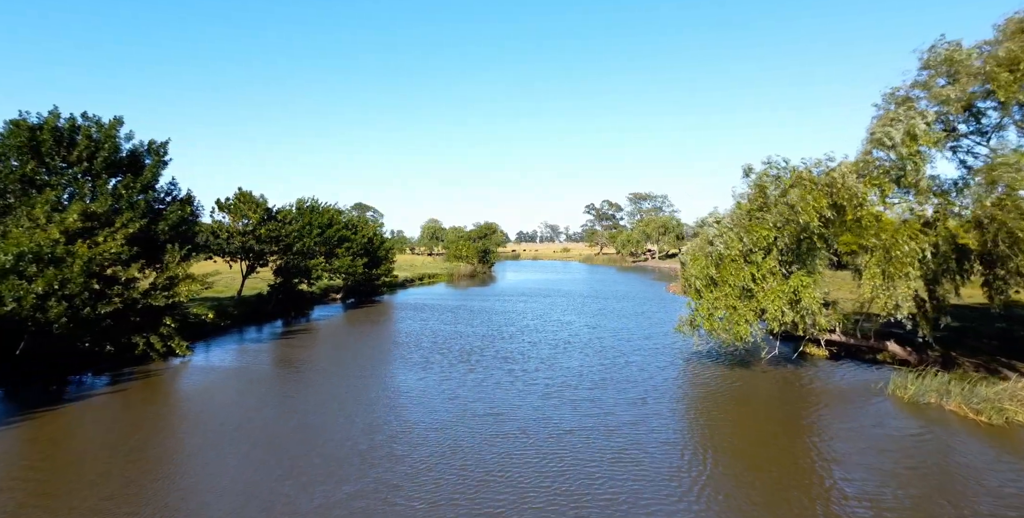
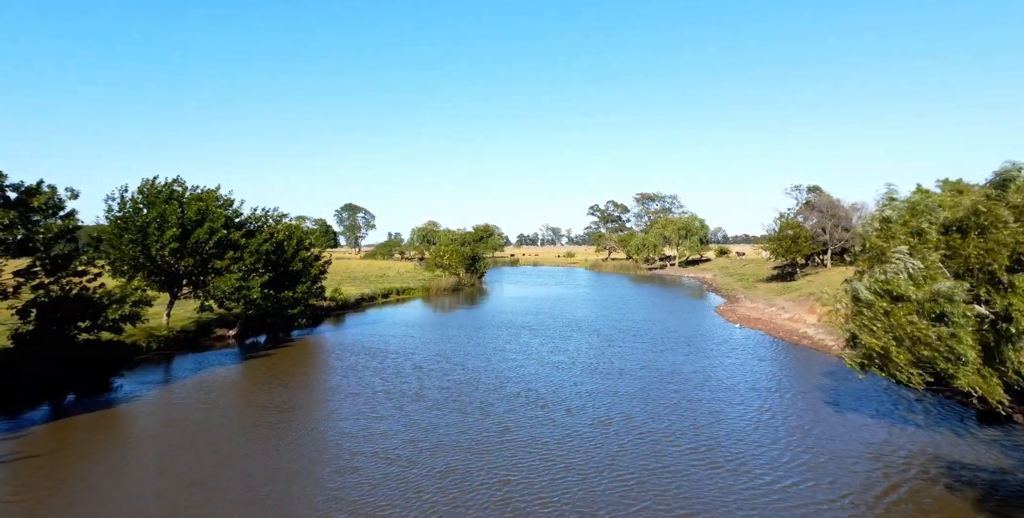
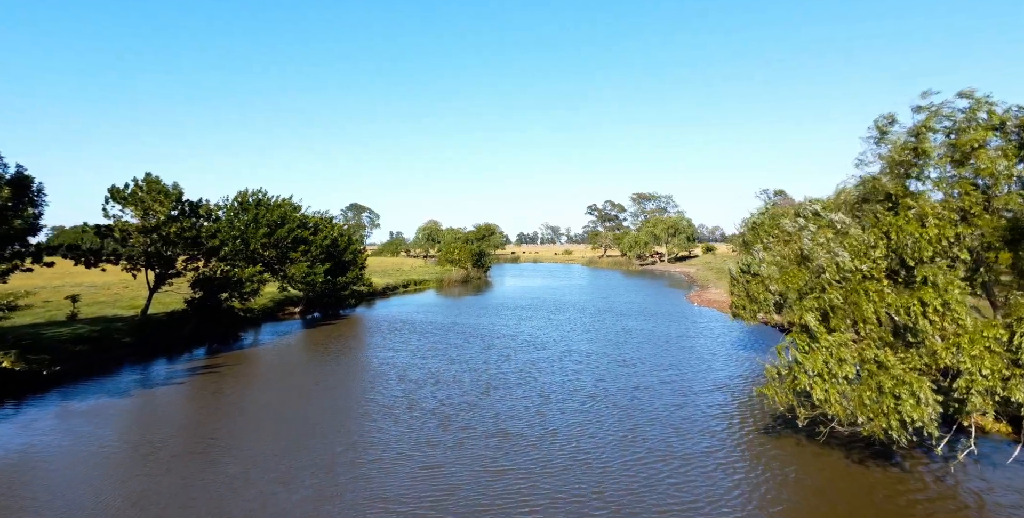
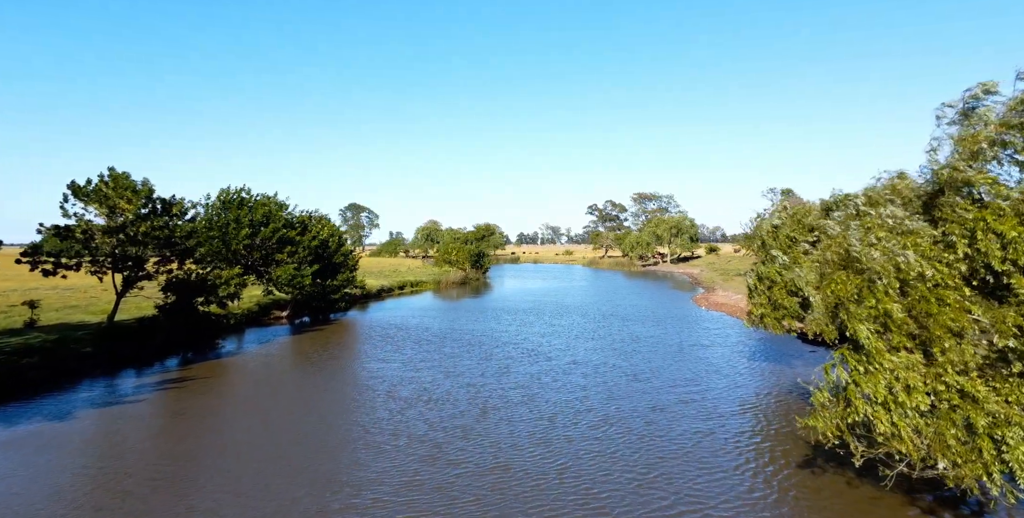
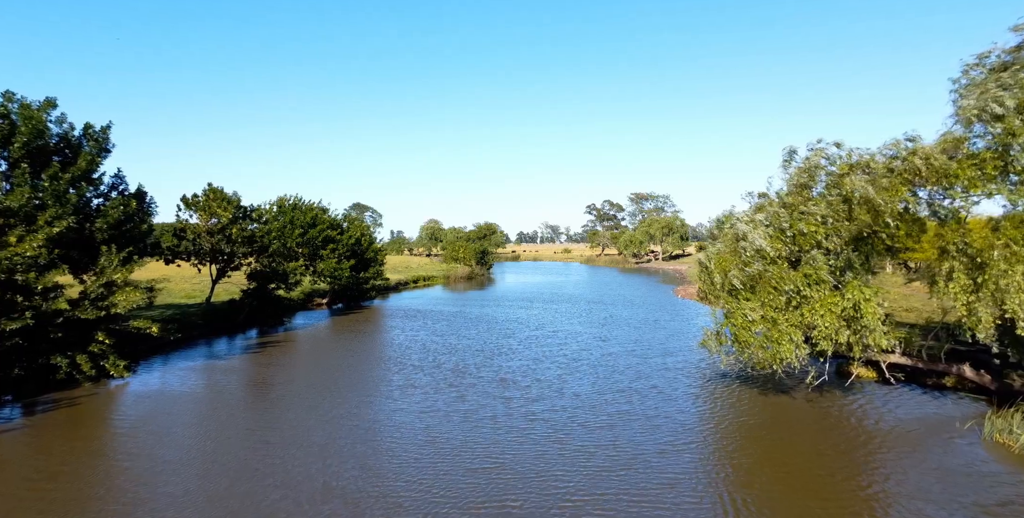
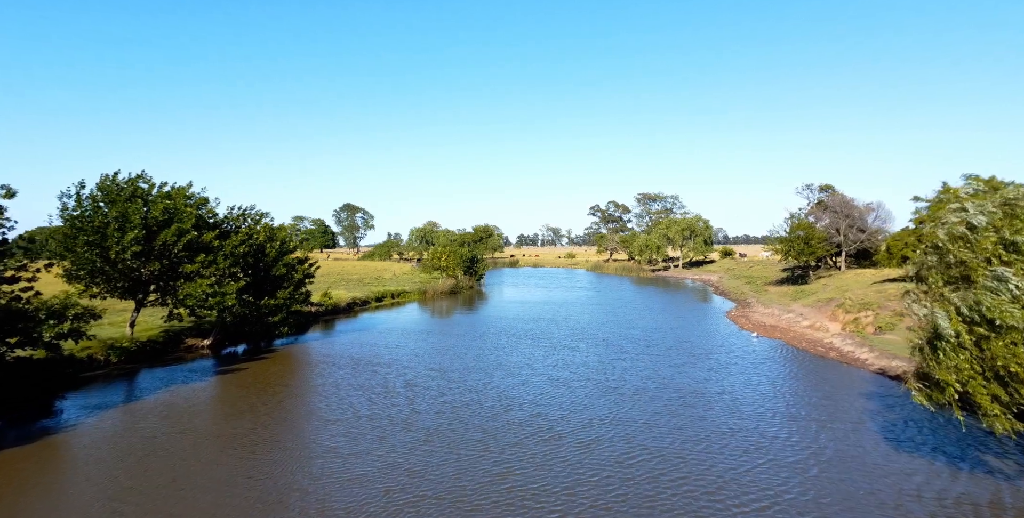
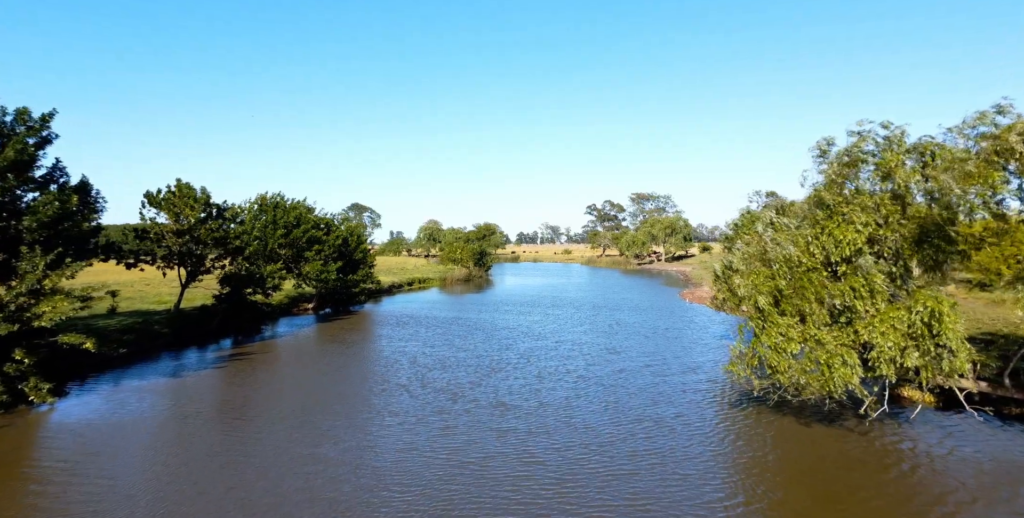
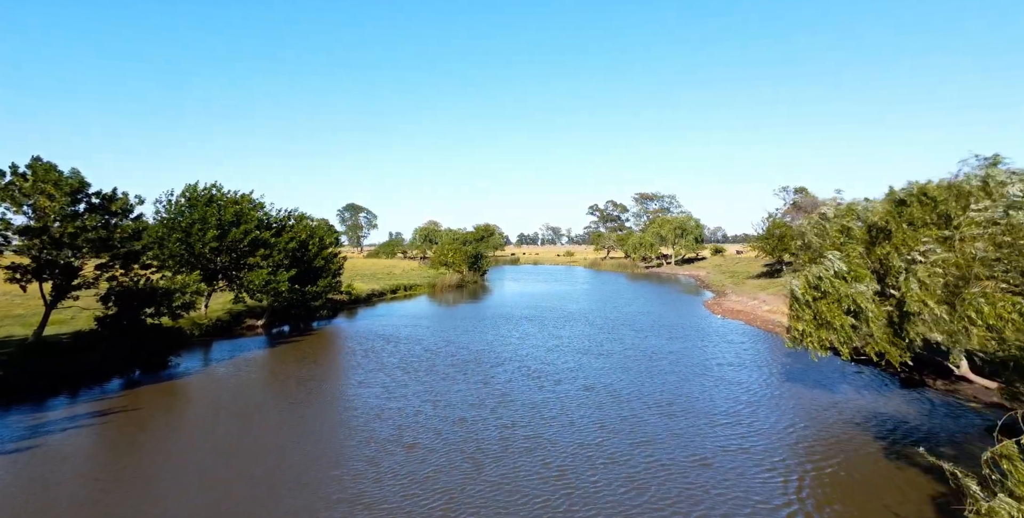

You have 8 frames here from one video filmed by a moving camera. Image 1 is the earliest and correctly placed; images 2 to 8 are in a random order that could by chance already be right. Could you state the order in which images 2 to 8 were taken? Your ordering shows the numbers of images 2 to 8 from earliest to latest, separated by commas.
5, 7, 3, 4, 8, 2, 6
